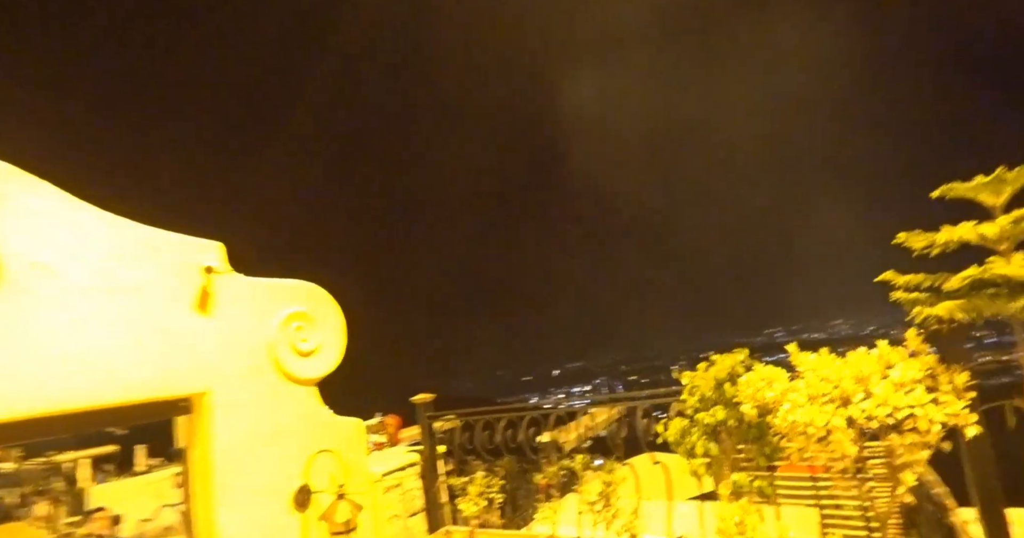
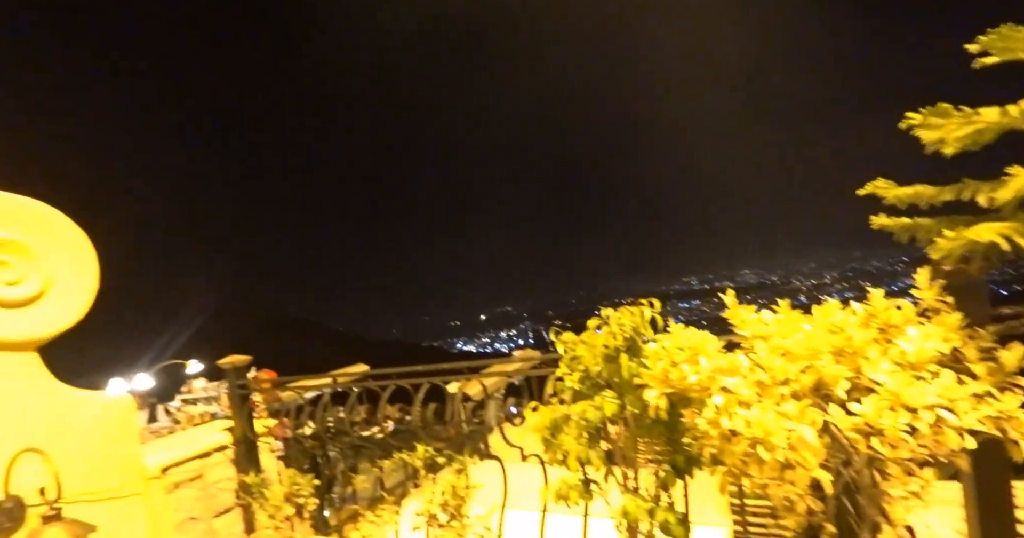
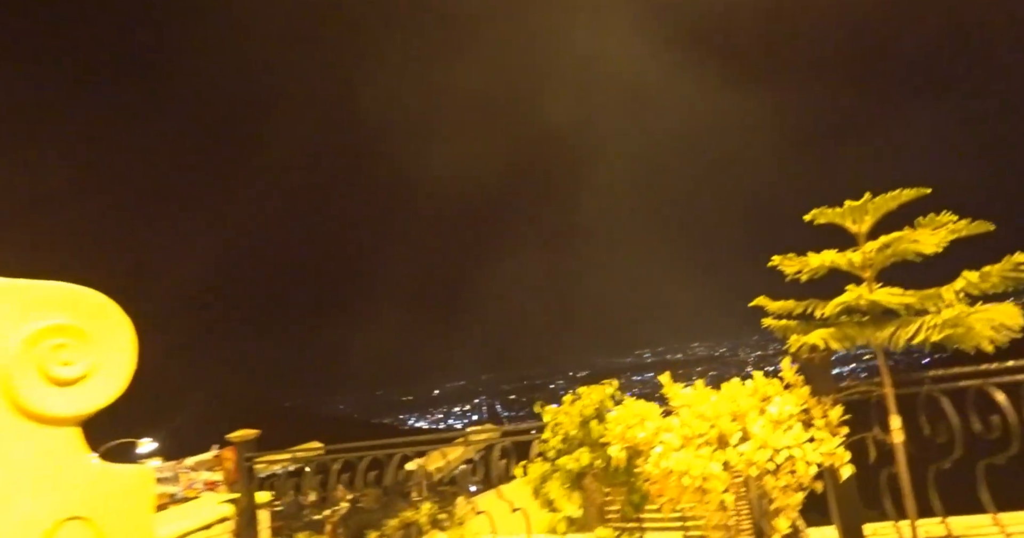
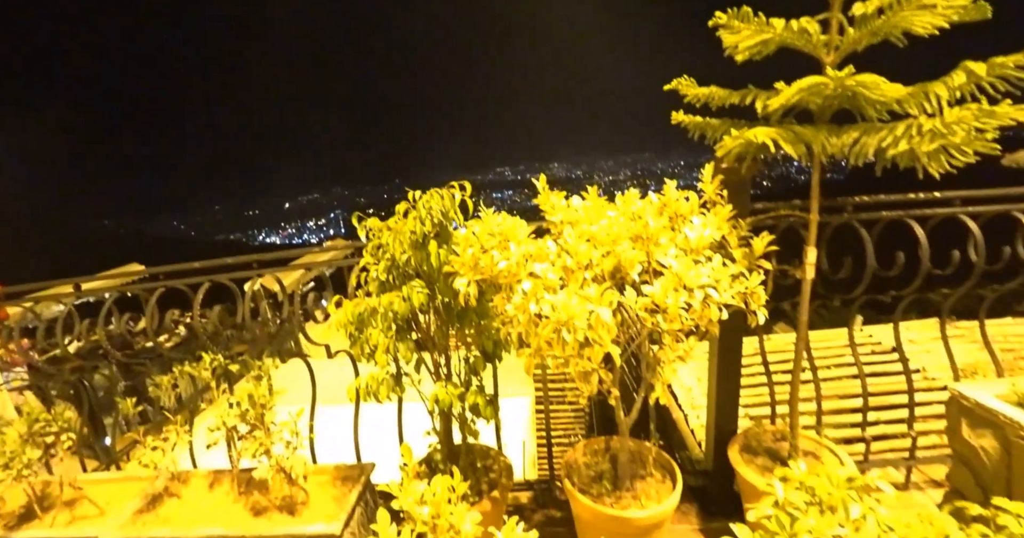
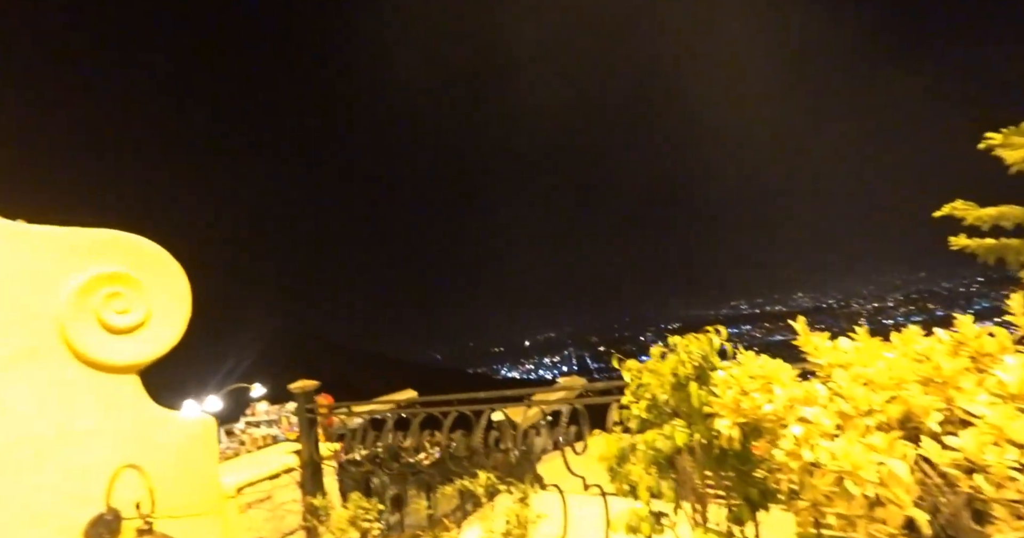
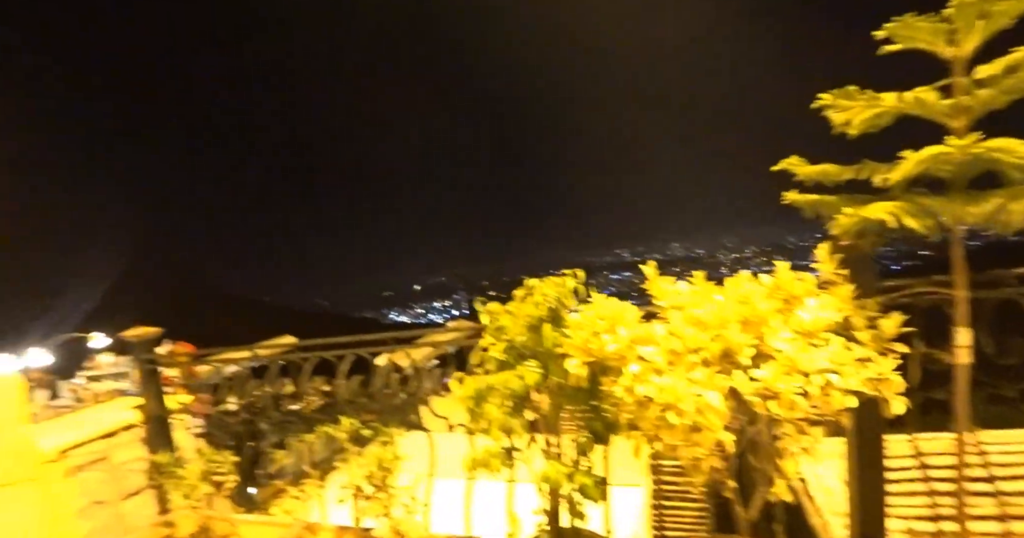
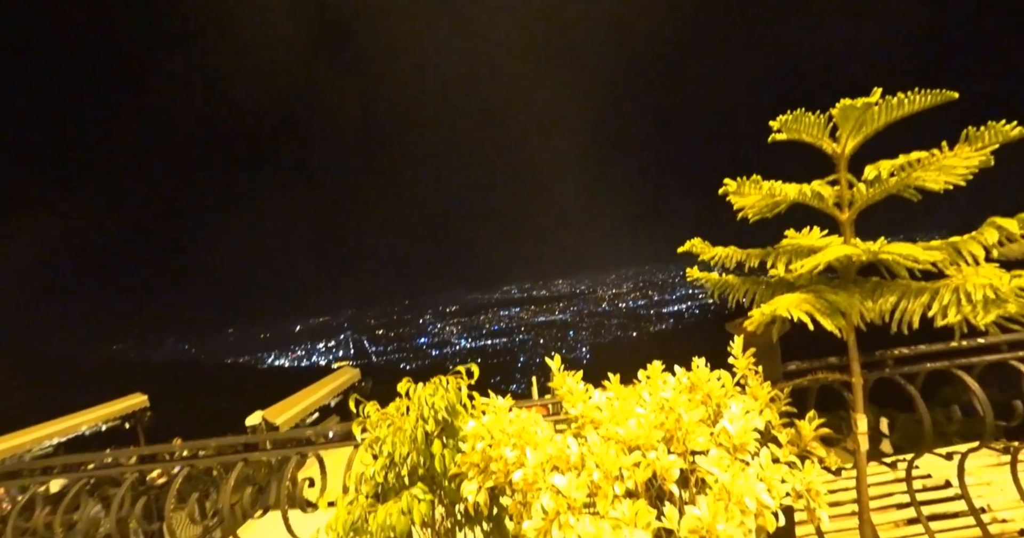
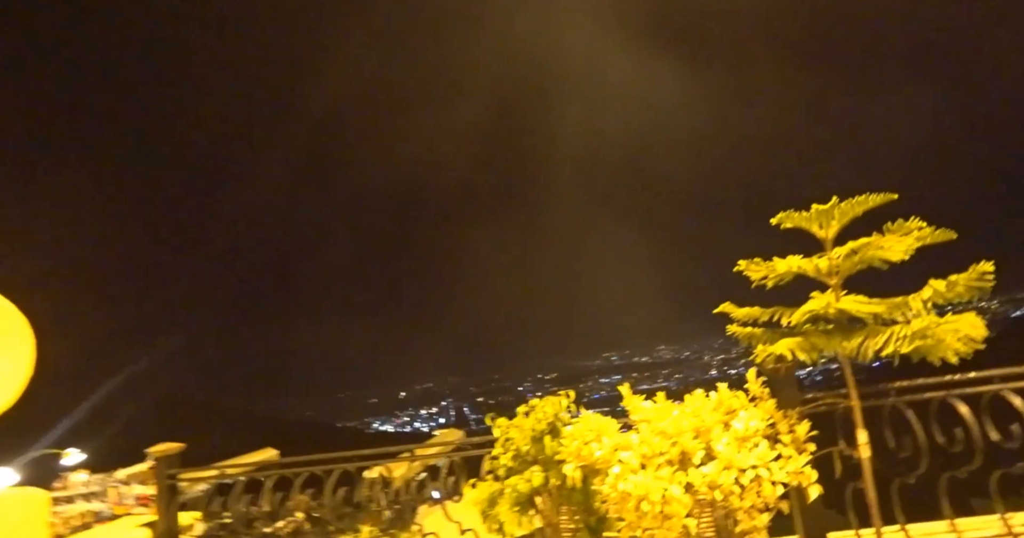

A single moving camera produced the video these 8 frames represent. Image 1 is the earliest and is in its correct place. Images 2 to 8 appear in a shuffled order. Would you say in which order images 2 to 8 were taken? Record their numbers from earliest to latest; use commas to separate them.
3, 8, 7, 4, 6, 2, 5
